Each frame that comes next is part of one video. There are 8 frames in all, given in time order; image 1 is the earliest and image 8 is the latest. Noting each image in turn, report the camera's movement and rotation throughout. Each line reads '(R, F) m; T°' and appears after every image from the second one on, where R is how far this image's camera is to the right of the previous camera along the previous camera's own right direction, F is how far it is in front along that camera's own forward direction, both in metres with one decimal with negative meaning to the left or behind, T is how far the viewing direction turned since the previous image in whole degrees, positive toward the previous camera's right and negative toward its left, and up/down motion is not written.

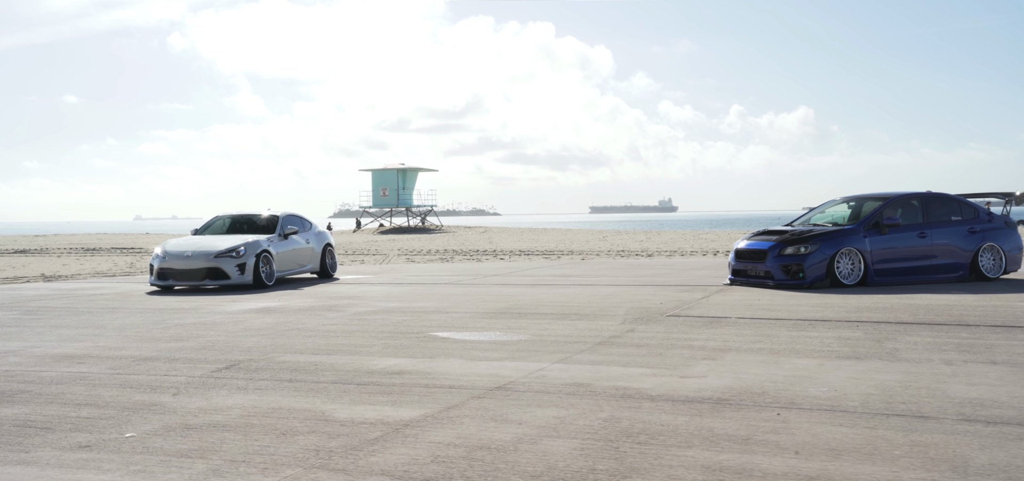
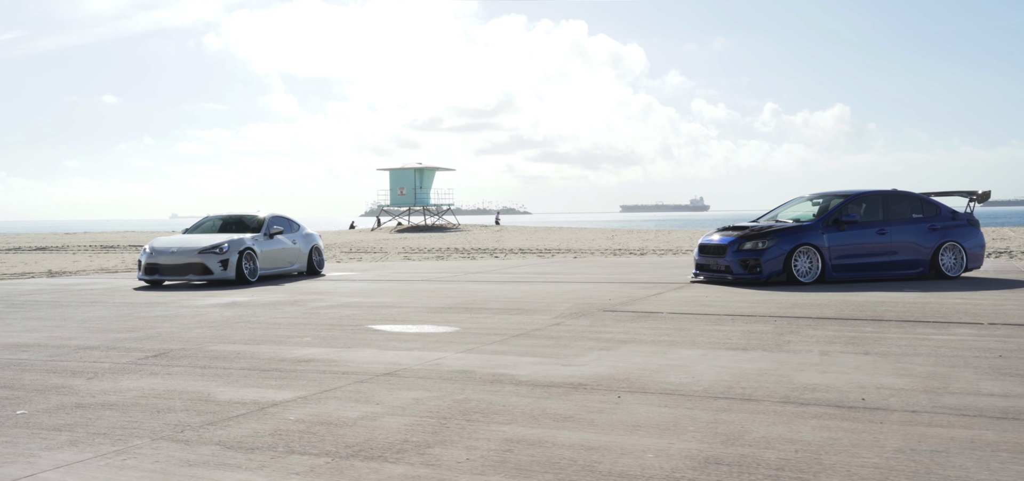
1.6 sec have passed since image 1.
(+0.9, -0.4) m; -1°
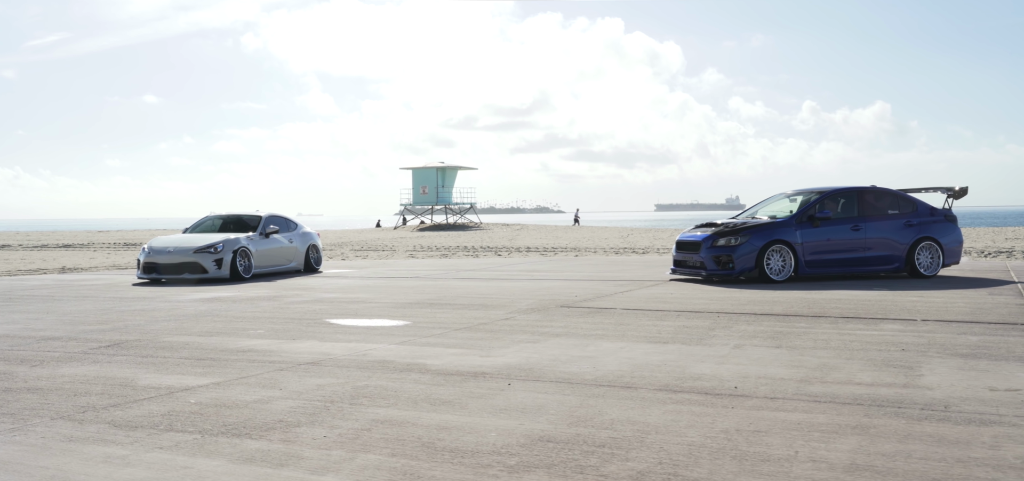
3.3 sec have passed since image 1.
(+0.7, -0.3) m; -1°
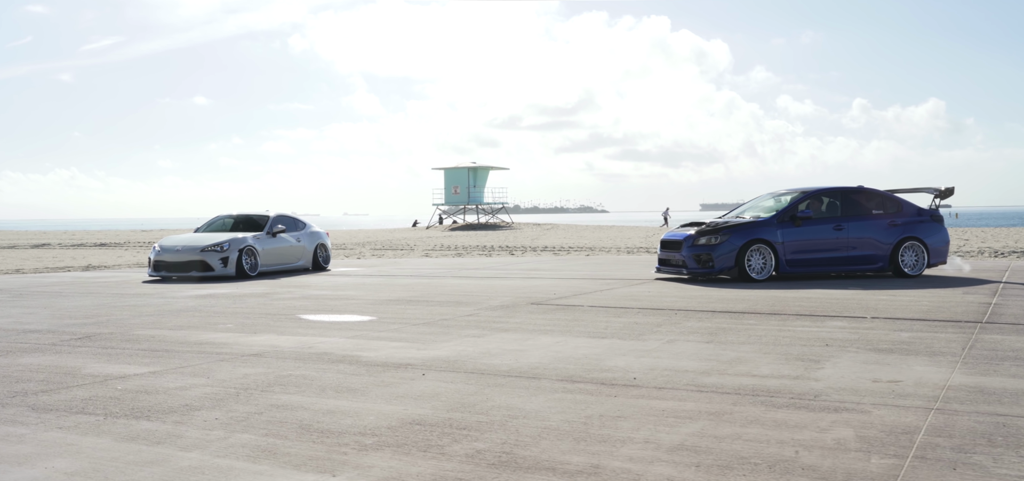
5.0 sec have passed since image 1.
(+0.7, -0.2) m; -2°
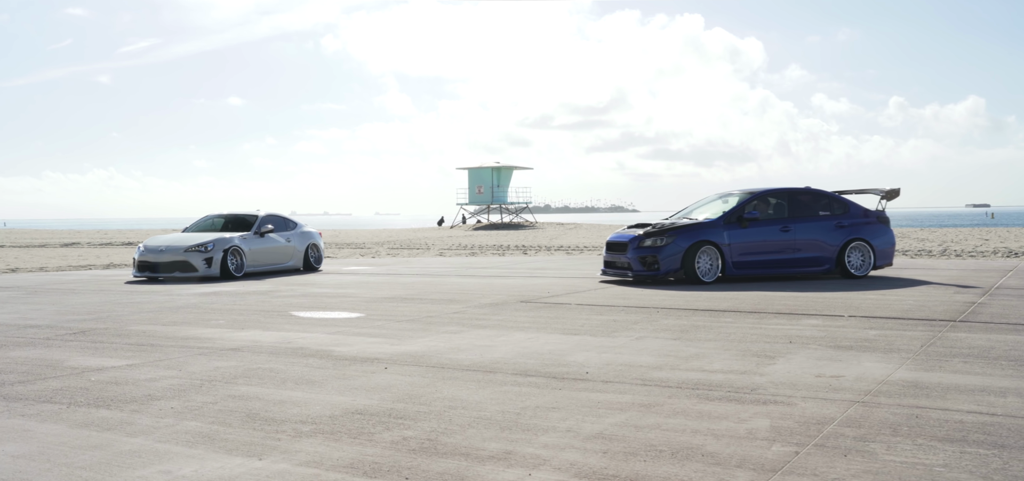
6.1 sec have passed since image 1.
(+0.4, -0.2) m; -1°
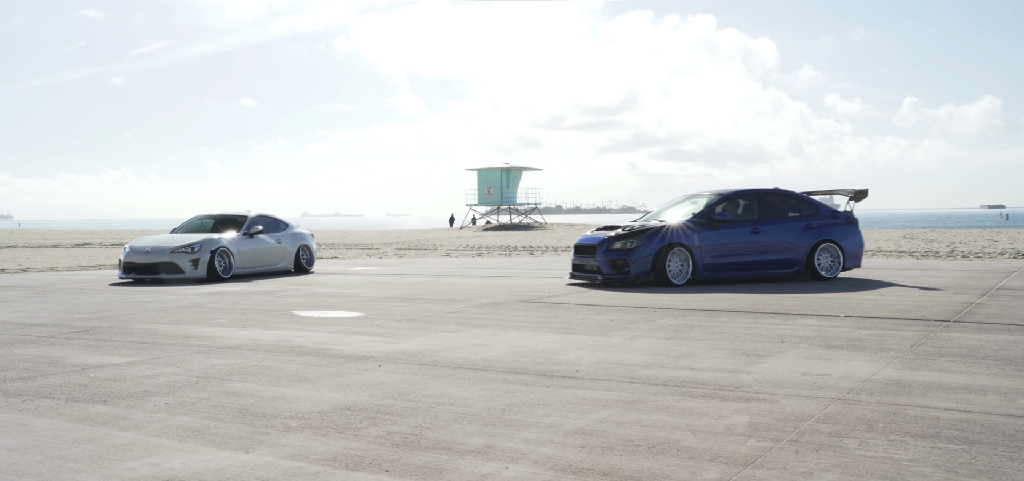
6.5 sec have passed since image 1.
(+0.1, -0.1) m; -1°
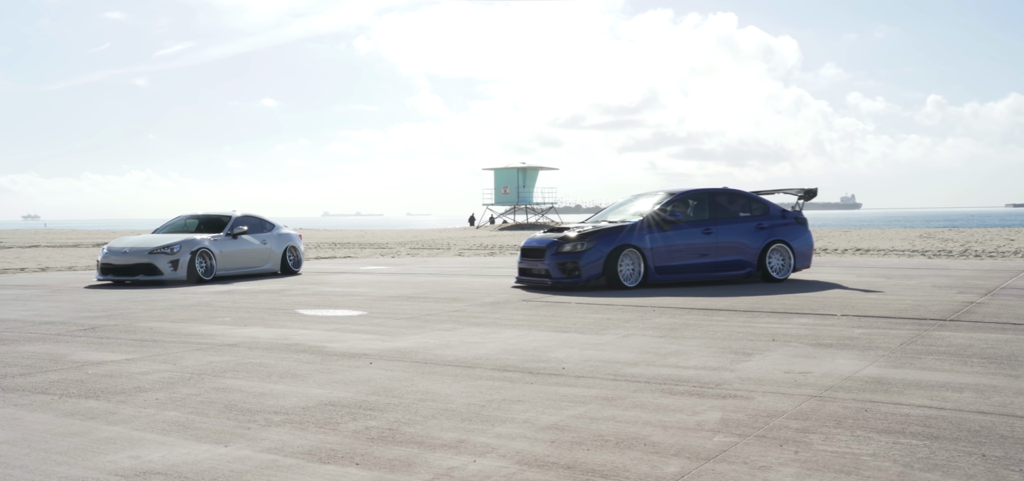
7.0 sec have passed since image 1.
(+0.2, -0.1) m; -1°
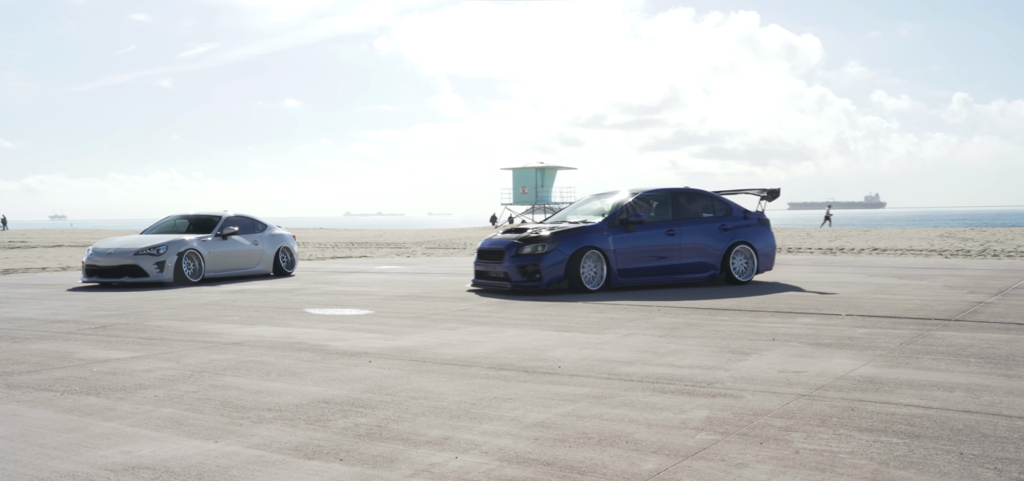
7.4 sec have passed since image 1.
(+0.1, 0.0) m; -1°
